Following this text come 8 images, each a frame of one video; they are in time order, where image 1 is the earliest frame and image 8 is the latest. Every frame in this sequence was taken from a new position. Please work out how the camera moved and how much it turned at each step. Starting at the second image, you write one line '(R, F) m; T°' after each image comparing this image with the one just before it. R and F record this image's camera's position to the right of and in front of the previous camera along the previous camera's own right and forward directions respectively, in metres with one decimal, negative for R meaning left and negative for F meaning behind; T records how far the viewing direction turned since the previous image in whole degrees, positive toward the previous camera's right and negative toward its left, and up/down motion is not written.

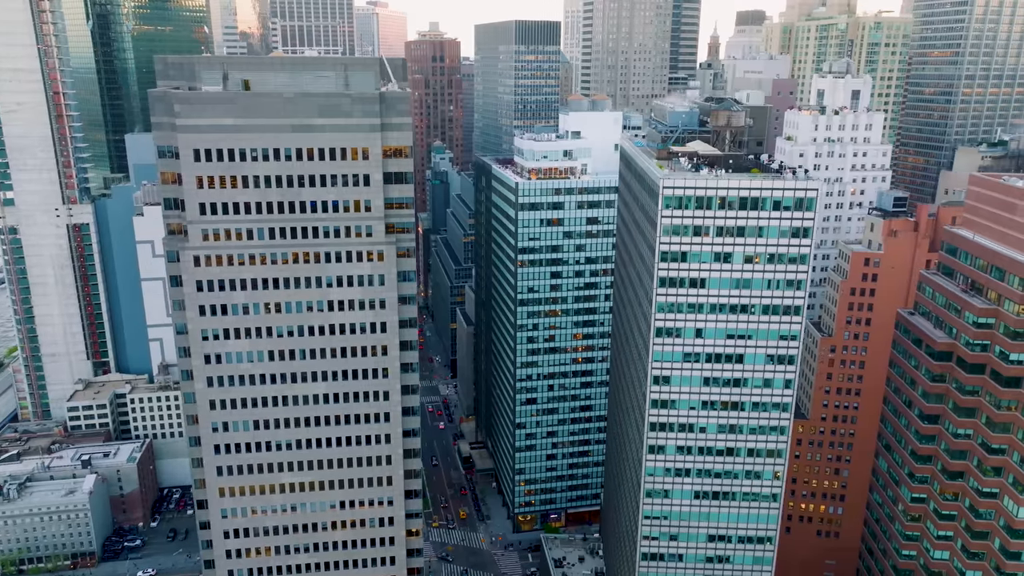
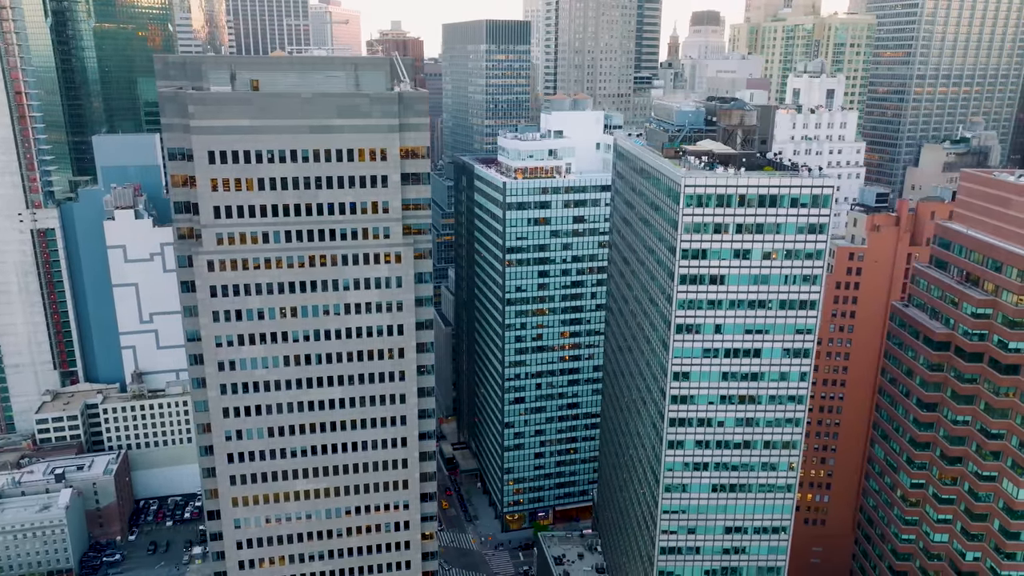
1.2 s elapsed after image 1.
(-9.9, +0.3) m; +4°
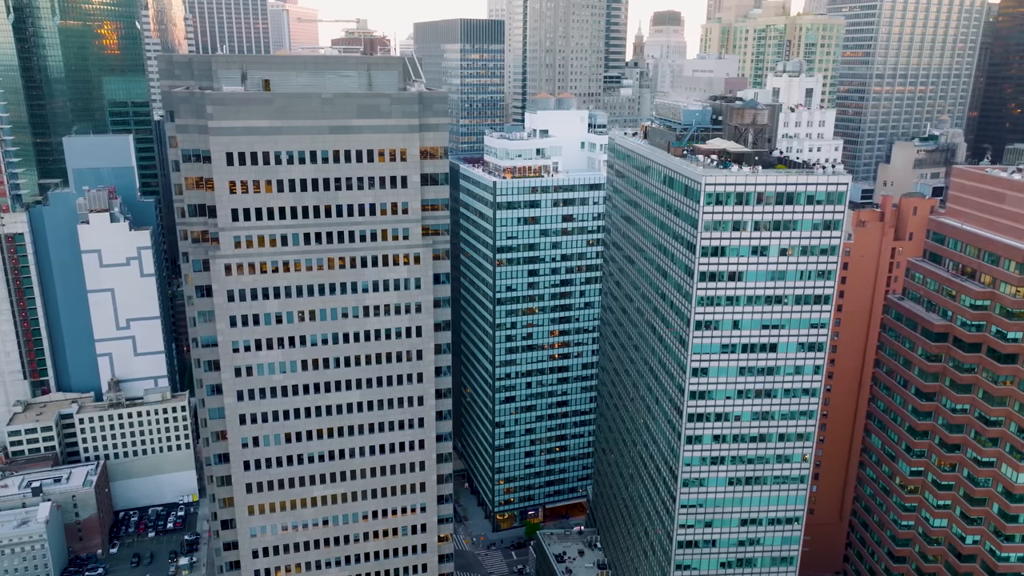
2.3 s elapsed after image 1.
(-9.3, +0.2) m; +3°
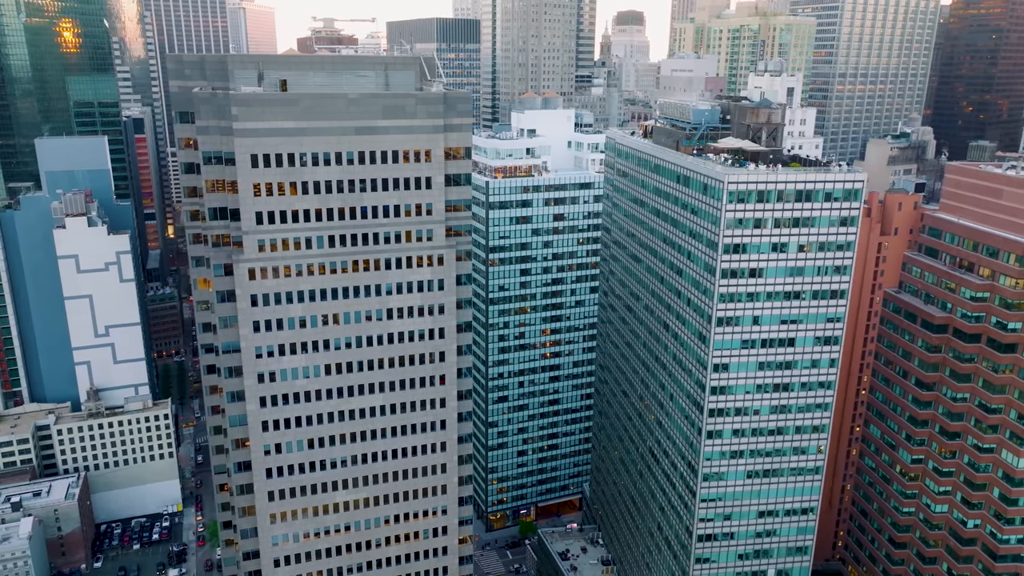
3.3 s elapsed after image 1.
(-9.7, +0.3) m; +3°
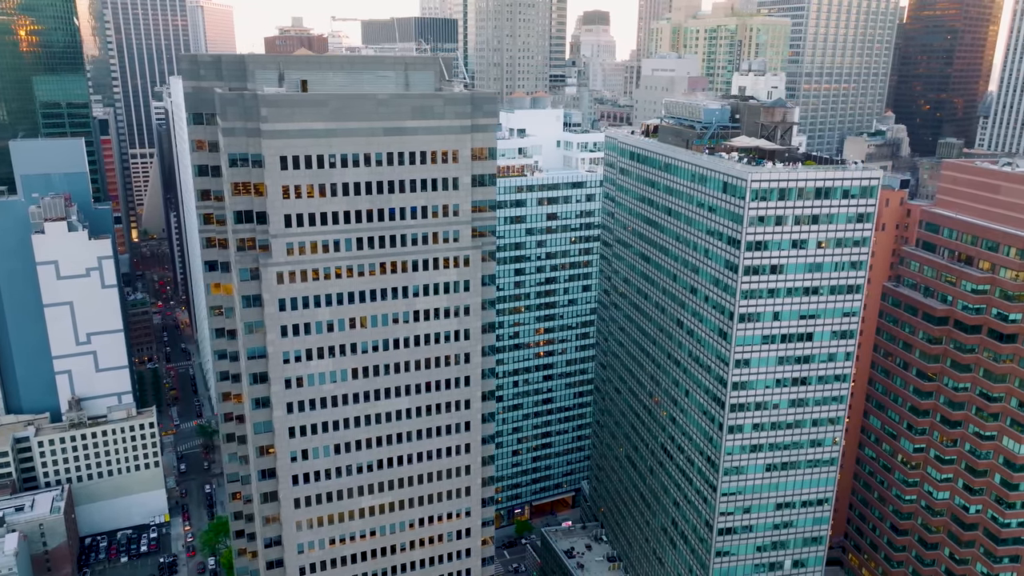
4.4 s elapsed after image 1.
(-9.6, +0.3) m; +3°
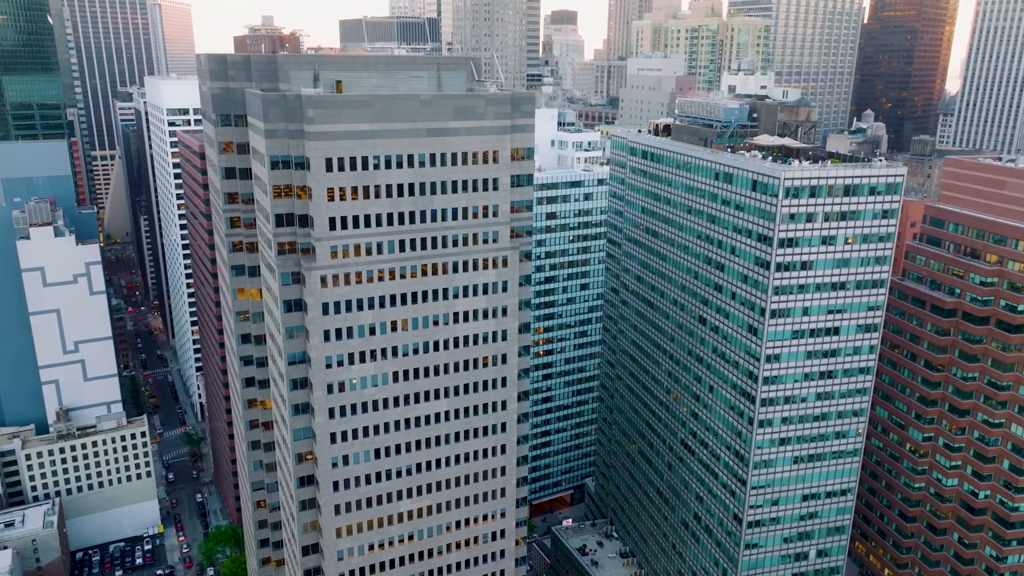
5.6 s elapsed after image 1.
(-11.3, +0.4) m; +3°
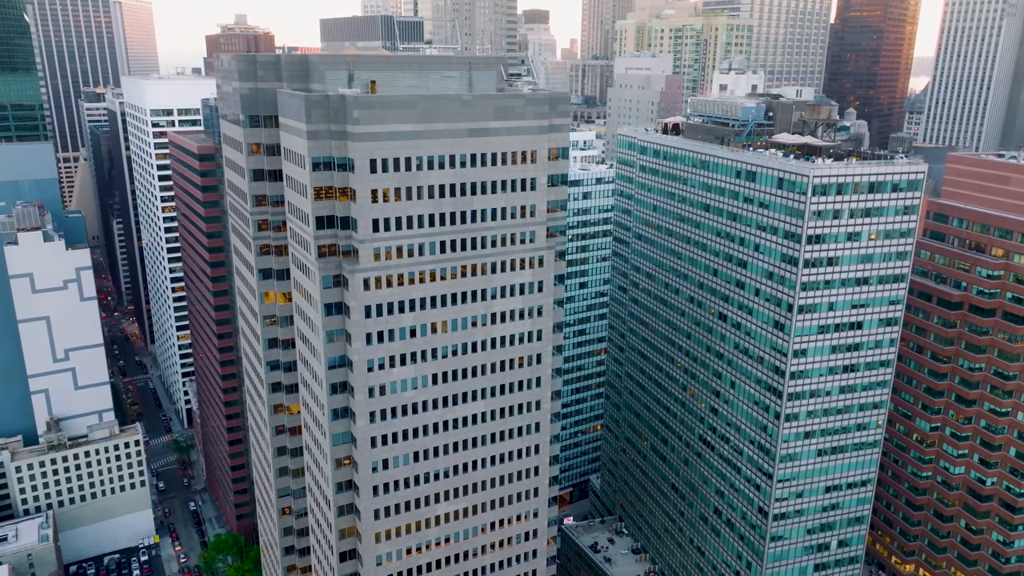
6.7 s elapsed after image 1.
(-10.4, +0.3) m; +3°
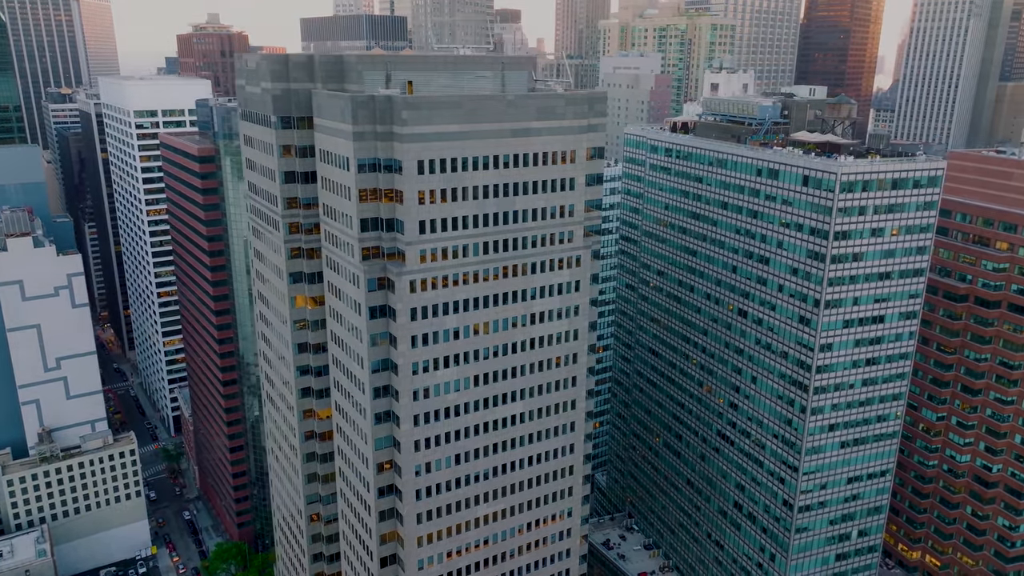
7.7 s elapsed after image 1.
(-10.6, +0.4) m; +3°
